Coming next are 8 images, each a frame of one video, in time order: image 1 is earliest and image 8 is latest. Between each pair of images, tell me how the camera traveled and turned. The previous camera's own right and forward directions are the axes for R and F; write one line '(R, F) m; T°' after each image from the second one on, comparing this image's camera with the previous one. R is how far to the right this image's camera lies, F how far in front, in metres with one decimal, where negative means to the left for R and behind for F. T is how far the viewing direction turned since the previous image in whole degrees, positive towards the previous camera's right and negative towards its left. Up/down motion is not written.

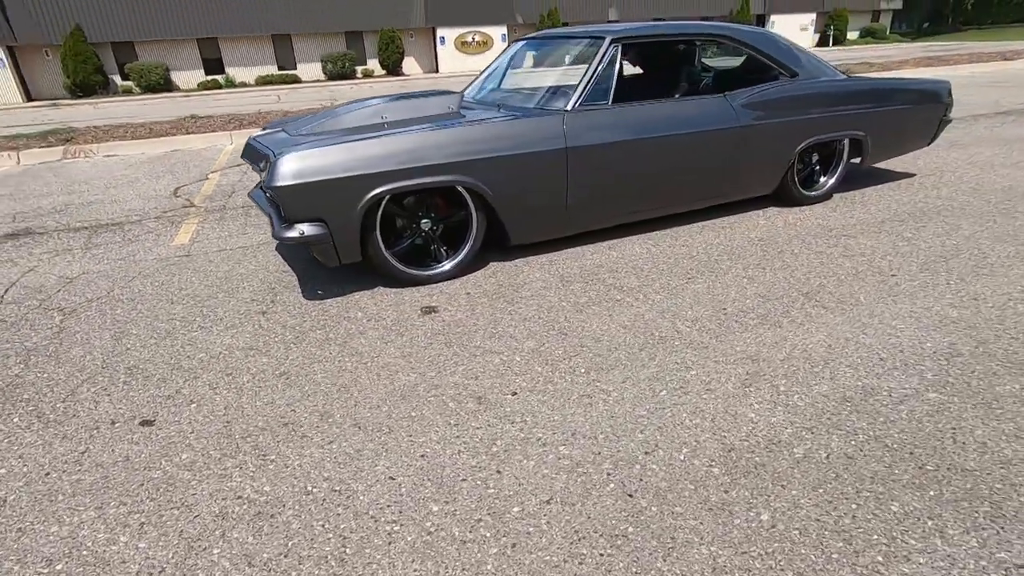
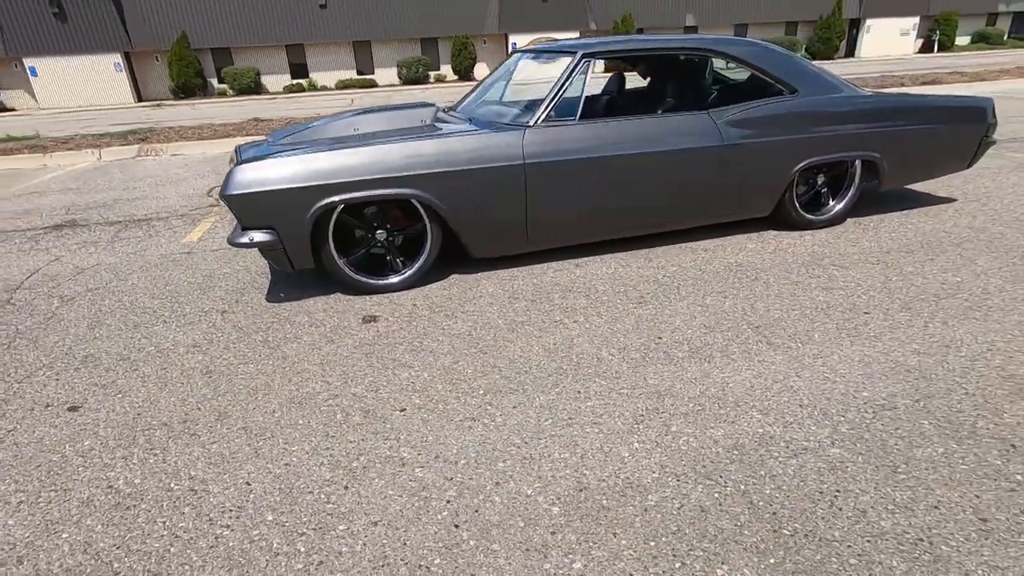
(+0.7, +0.1) m; -7°
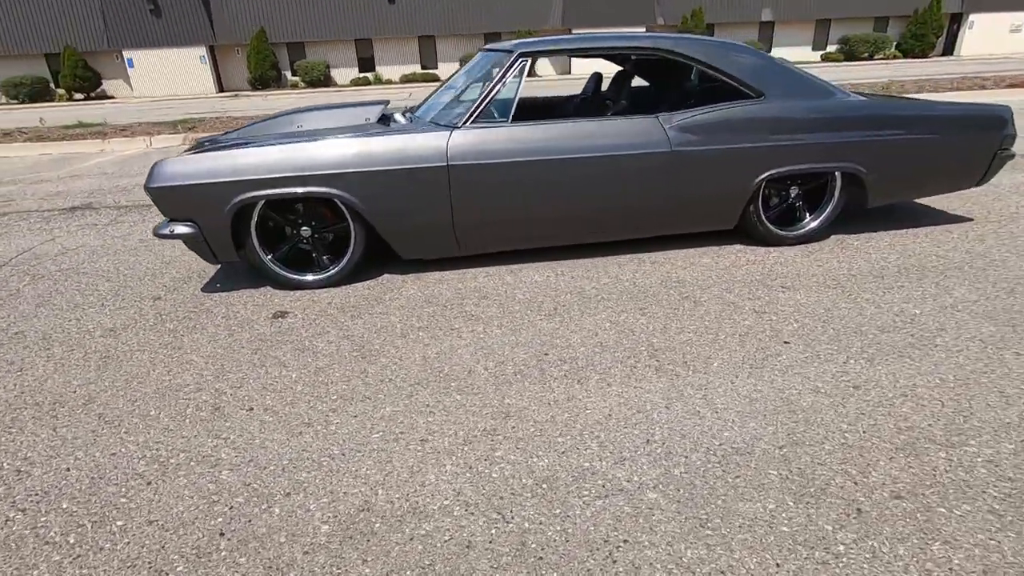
(+0.9, +0.1) m; -7°
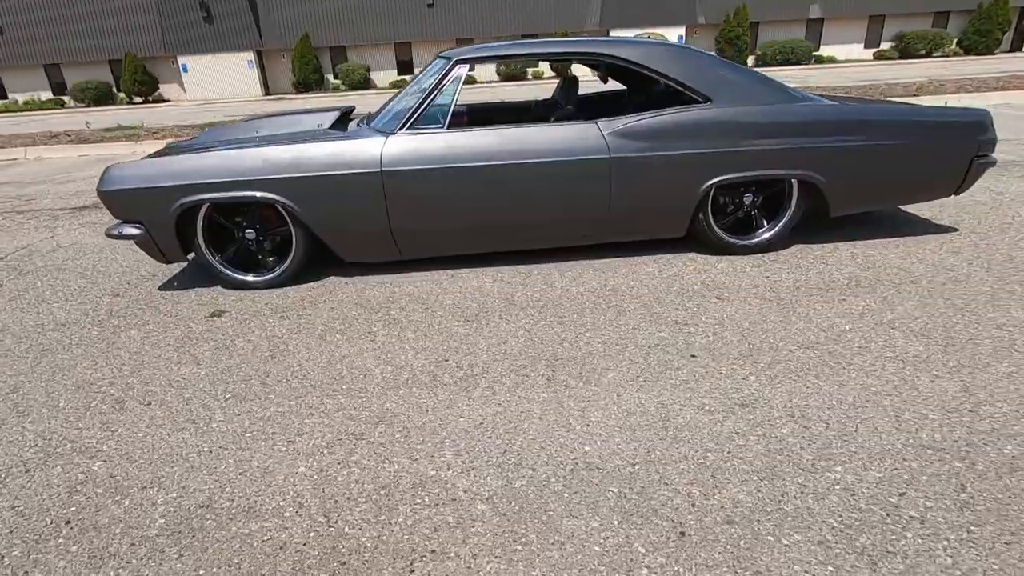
(+0.7, 0.0) m; -4°
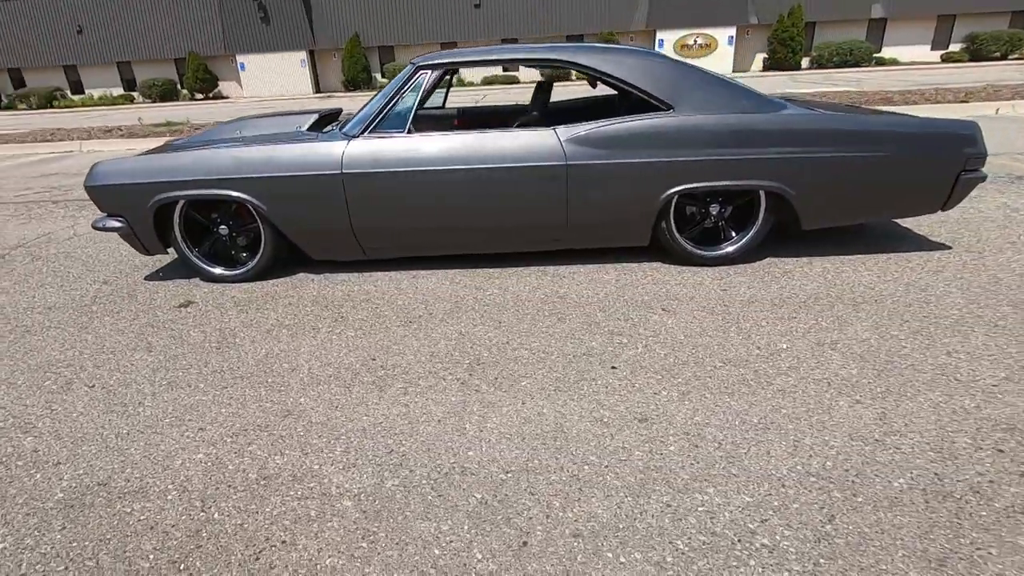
(+0.6, 0.0) m; -5°
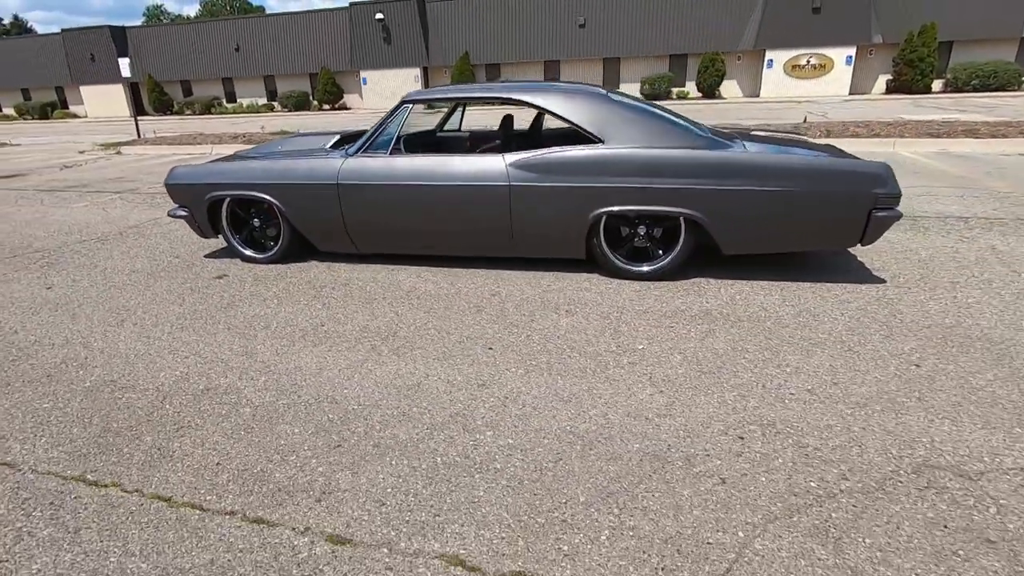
(+1.2, -0.6) m; -11°
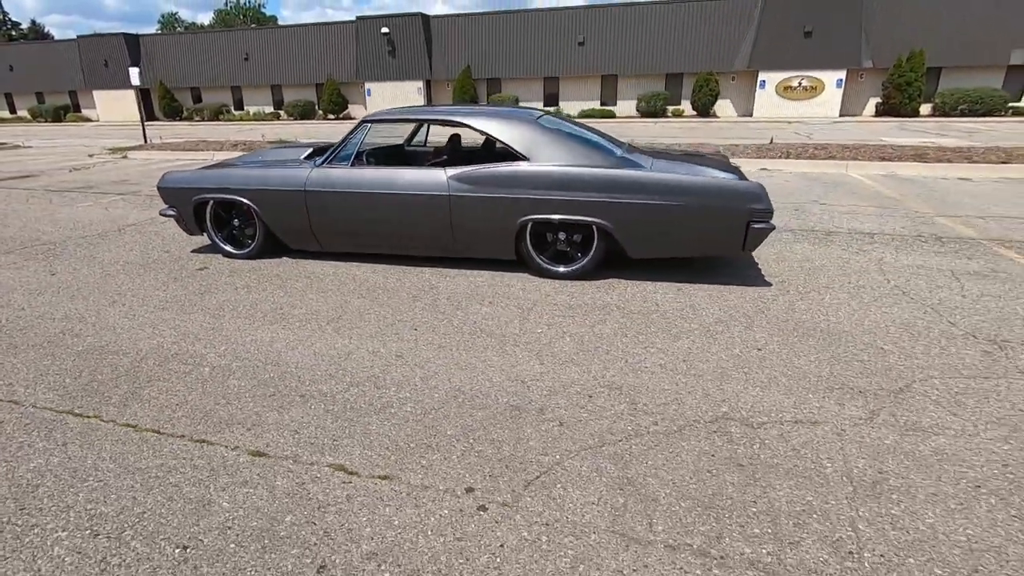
(+0.6, -0.7) m; 0°
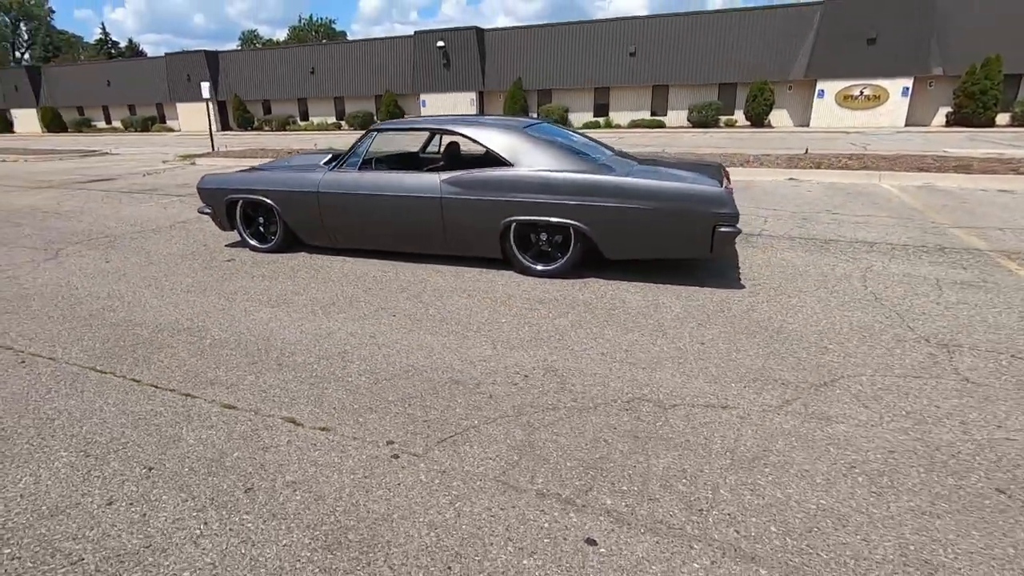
(+0.7, -0.3) m; -6°
